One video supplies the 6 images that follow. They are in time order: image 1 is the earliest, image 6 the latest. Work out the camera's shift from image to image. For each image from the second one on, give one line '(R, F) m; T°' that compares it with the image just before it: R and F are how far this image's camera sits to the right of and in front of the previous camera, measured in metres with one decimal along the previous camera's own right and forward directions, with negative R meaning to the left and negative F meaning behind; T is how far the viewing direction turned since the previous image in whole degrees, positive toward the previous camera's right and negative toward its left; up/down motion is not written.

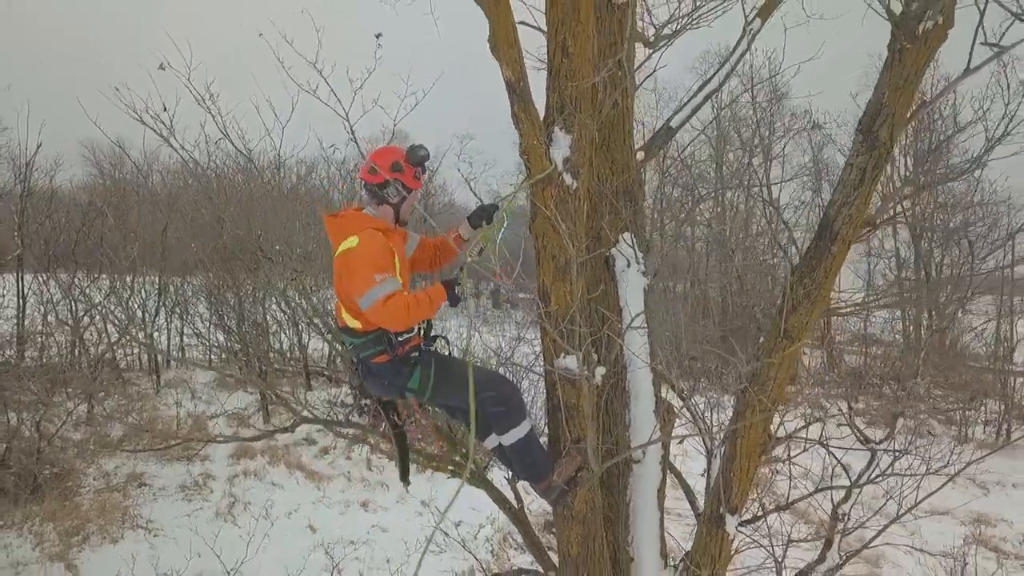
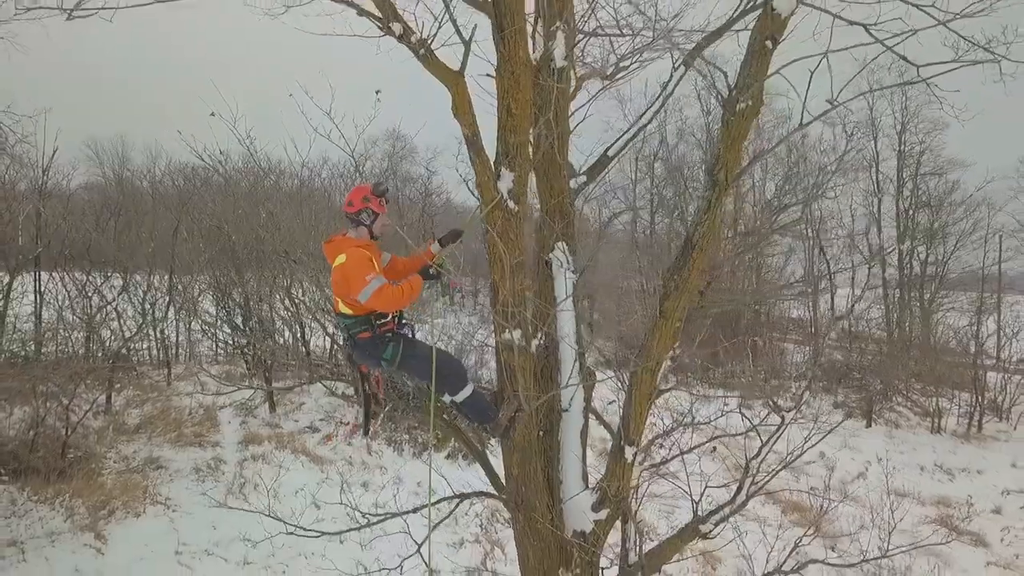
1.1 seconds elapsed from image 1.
(+0.2, -0.7) m; 0°
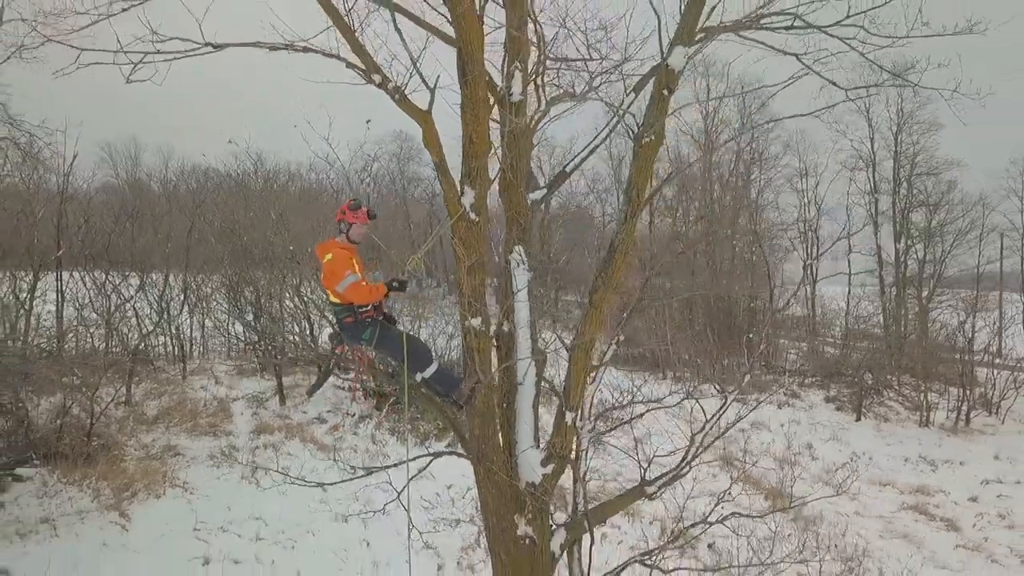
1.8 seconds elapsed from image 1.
(+0.2, -0.6) m; -1°
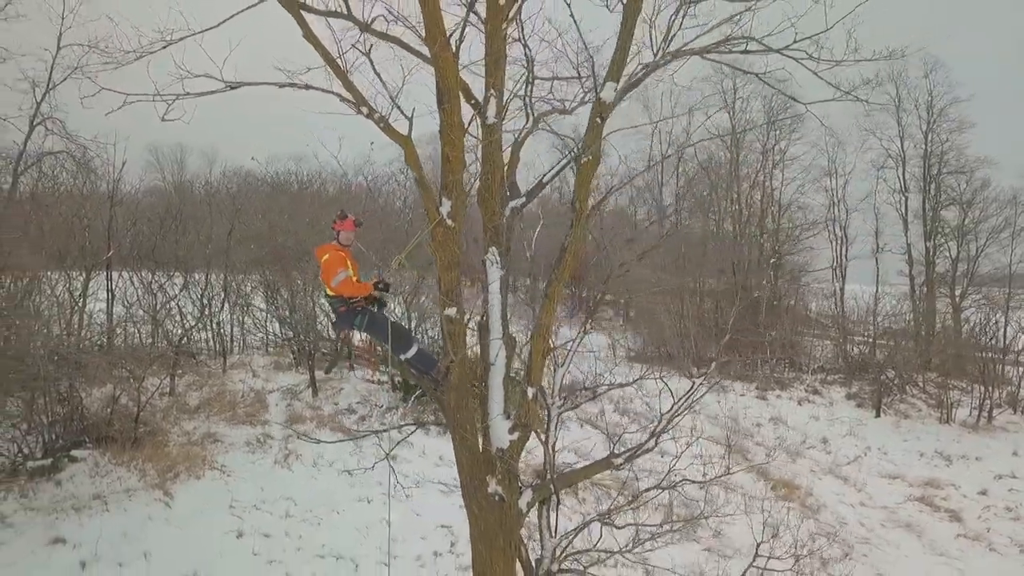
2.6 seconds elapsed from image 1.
(+0.4, -0.6) m; -3°
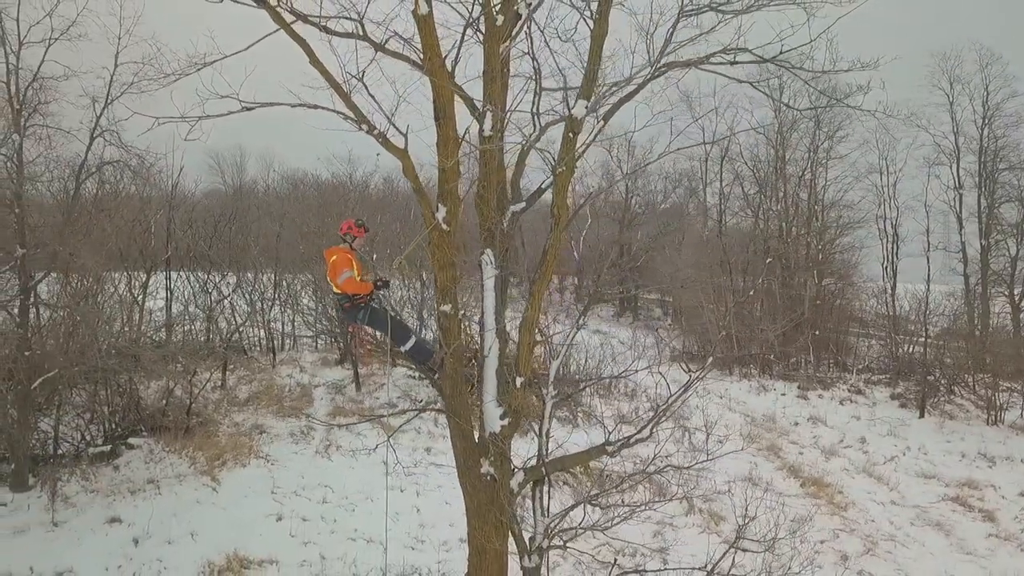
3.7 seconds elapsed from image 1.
(+0.4, -0.3) m; -4°
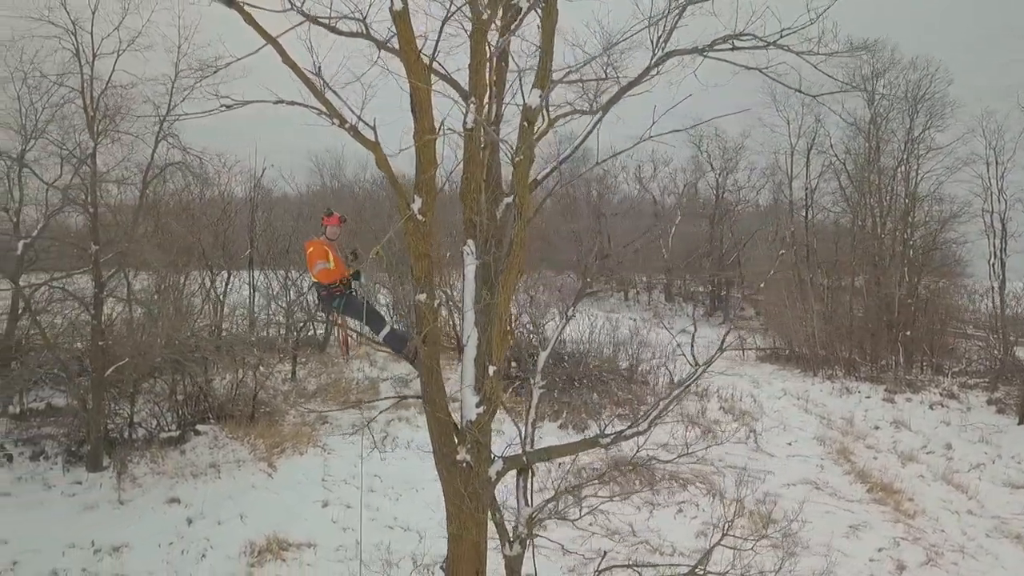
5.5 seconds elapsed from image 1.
(+0.7, +0.1) m; -7°
